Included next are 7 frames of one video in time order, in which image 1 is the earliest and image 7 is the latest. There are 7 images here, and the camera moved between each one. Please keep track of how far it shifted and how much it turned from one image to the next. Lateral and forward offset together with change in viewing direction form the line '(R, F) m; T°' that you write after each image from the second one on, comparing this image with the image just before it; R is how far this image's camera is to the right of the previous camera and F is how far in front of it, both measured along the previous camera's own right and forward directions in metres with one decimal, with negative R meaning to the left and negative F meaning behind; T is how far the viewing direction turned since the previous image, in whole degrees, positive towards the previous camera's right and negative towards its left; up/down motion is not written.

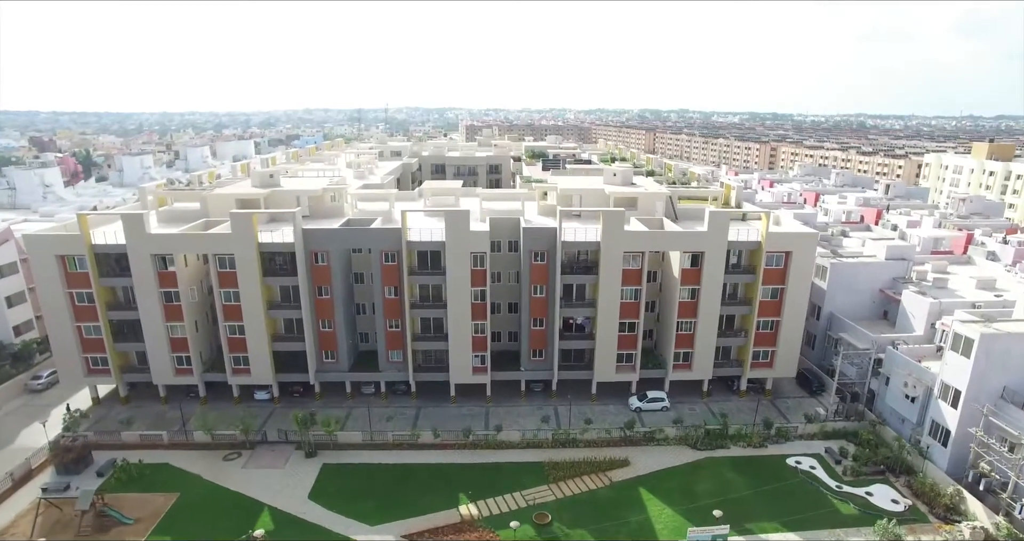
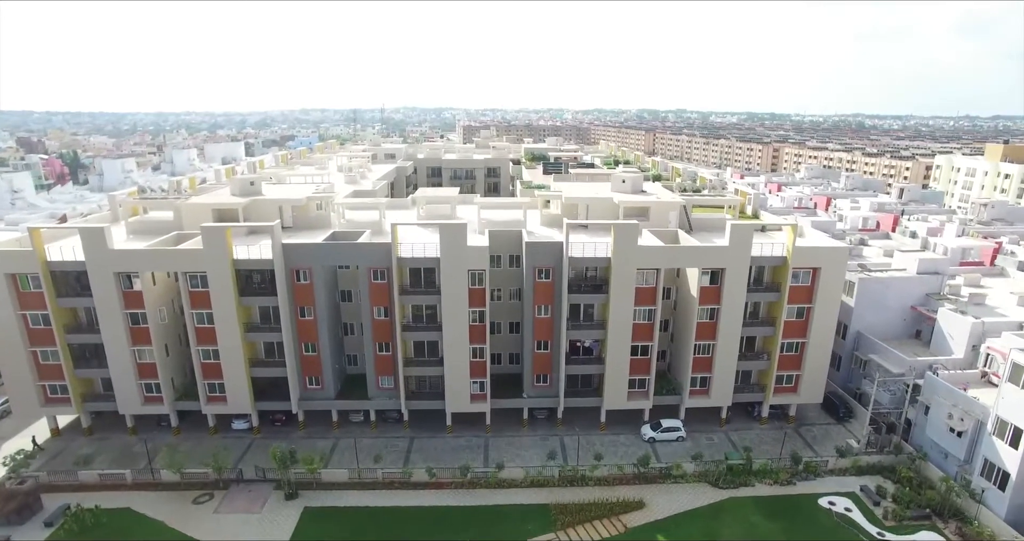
(-0.3, +3.7) m; 0°
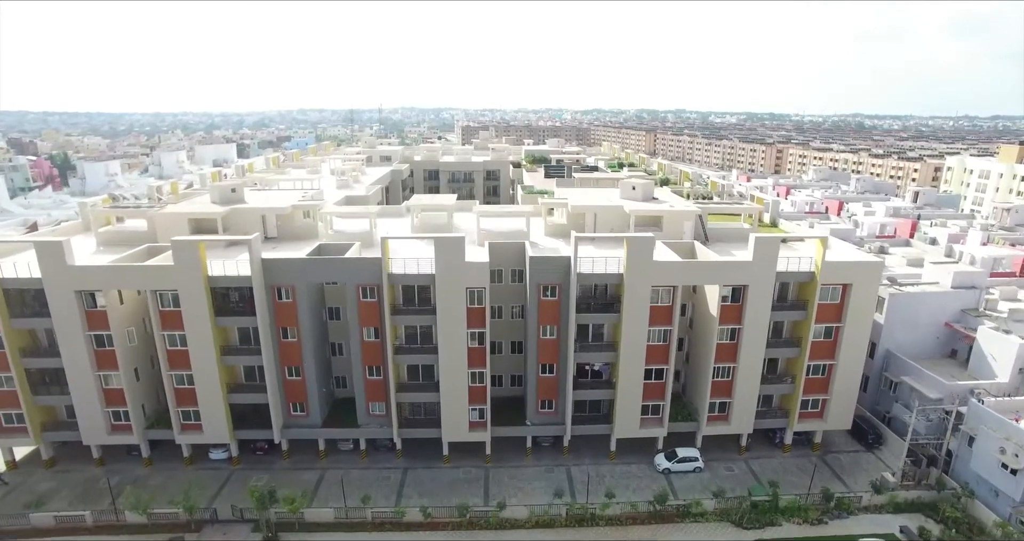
(-0.2, +3.3) m; 0°
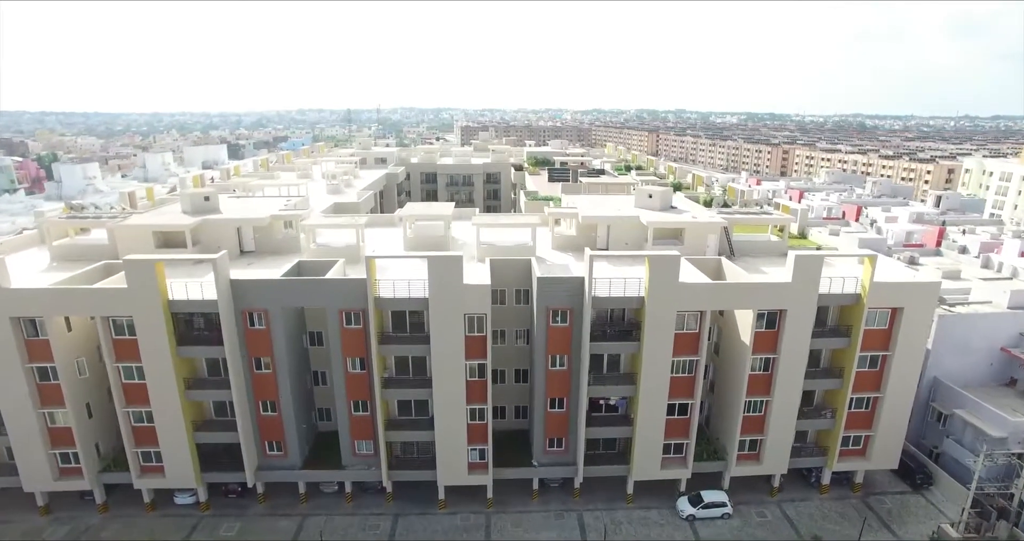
(-0.3, +4.2) m; 0°
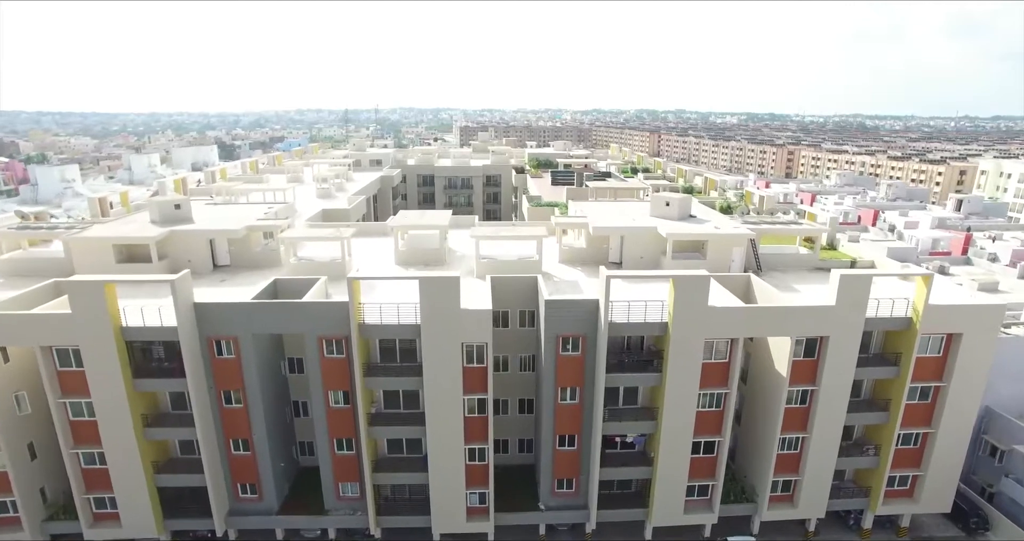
(-0.2, +3.7) m; 0°
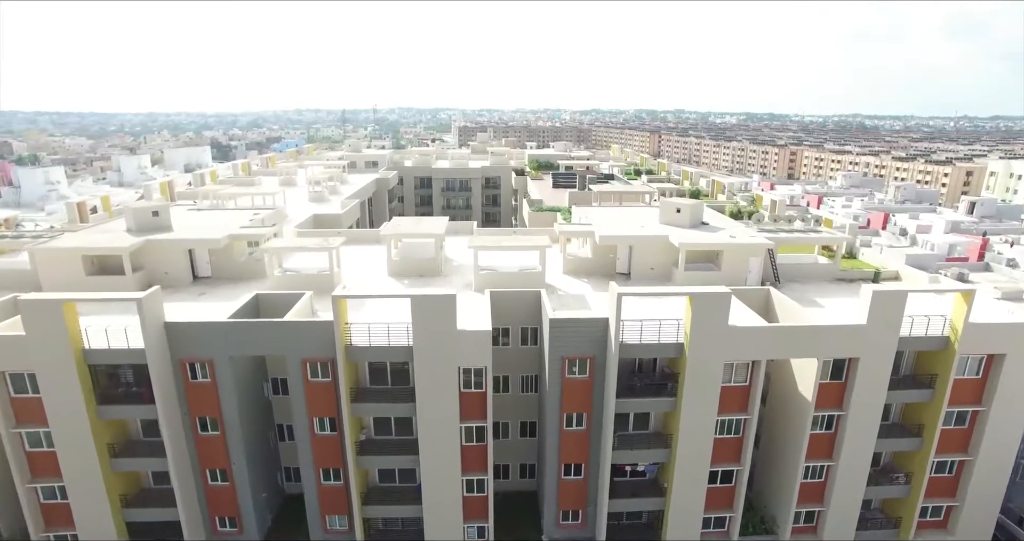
(-0.1, +2.2) m; 0°
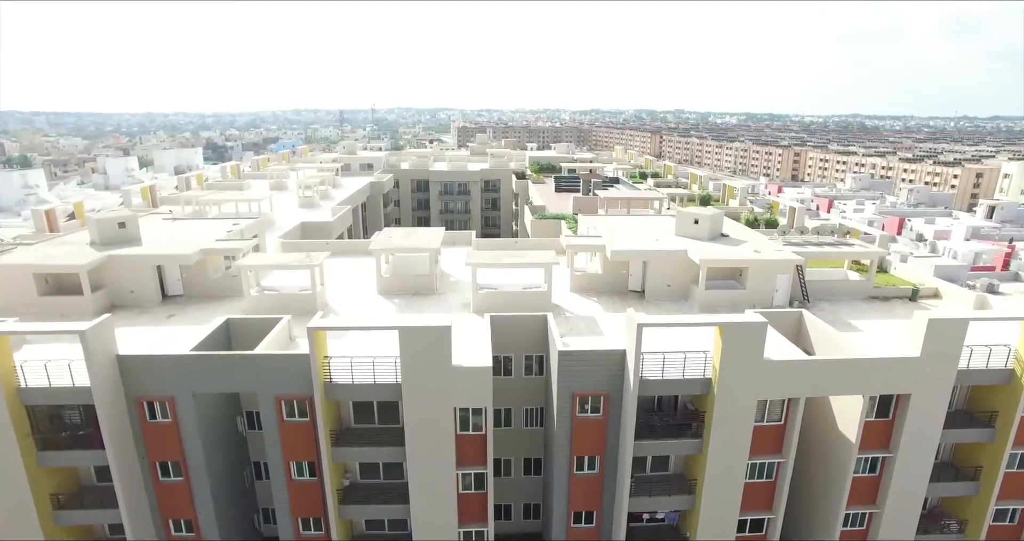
(-0.1, +3.0) m; 0°
